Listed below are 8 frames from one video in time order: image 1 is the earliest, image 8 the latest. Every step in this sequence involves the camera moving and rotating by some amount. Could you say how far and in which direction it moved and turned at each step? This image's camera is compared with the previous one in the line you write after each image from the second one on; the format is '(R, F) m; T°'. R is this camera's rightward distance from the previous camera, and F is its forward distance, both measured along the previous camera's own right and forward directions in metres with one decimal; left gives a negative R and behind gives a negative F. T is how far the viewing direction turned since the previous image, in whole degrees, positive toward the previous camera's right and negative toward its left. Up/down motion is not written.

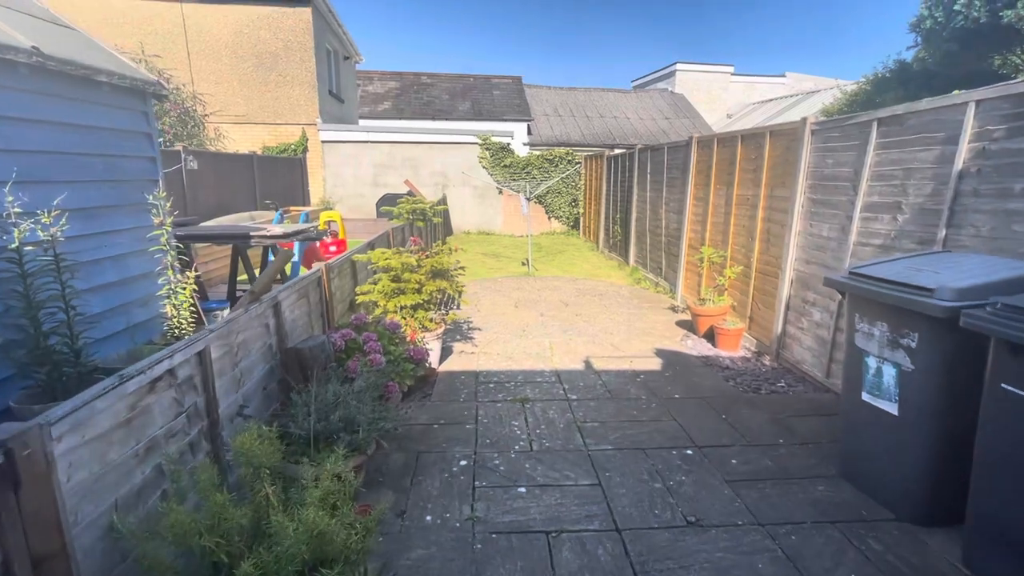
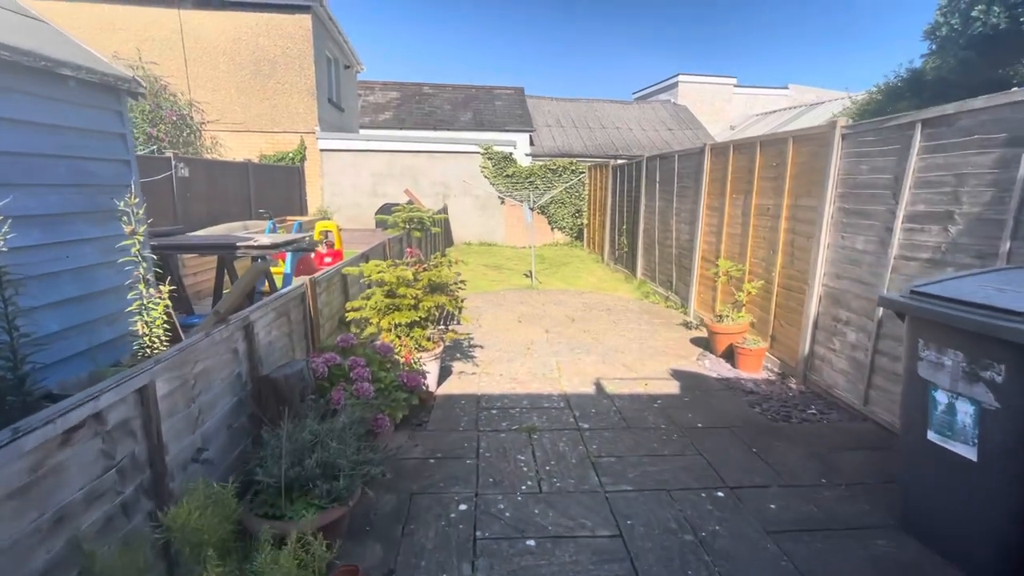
(0.0, +0.4) m; 0°
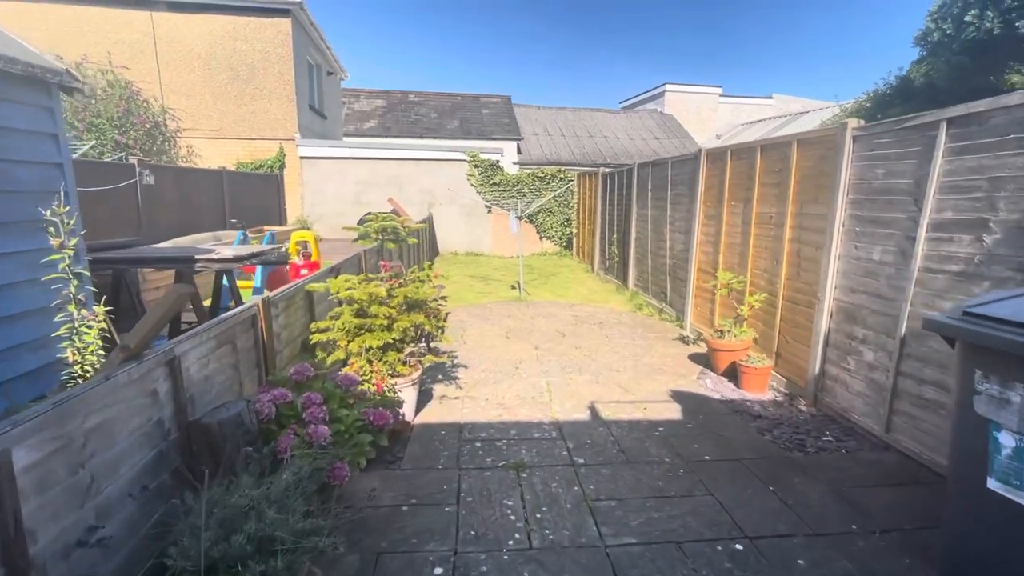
(0.0, +0.4) m; +1°
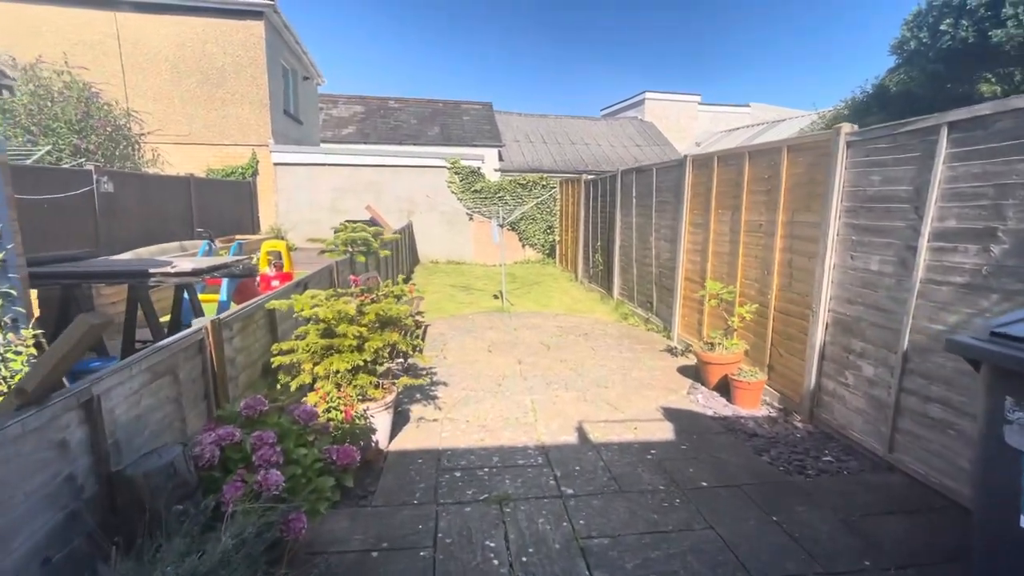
(0.0, +0.2) m; +2°
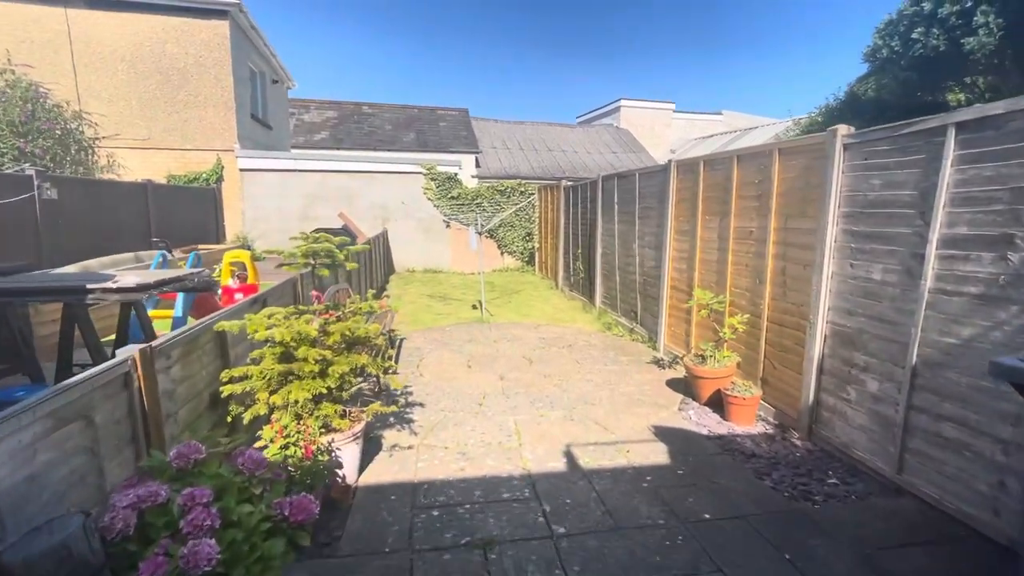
(0.0, +0.3) m; +3°
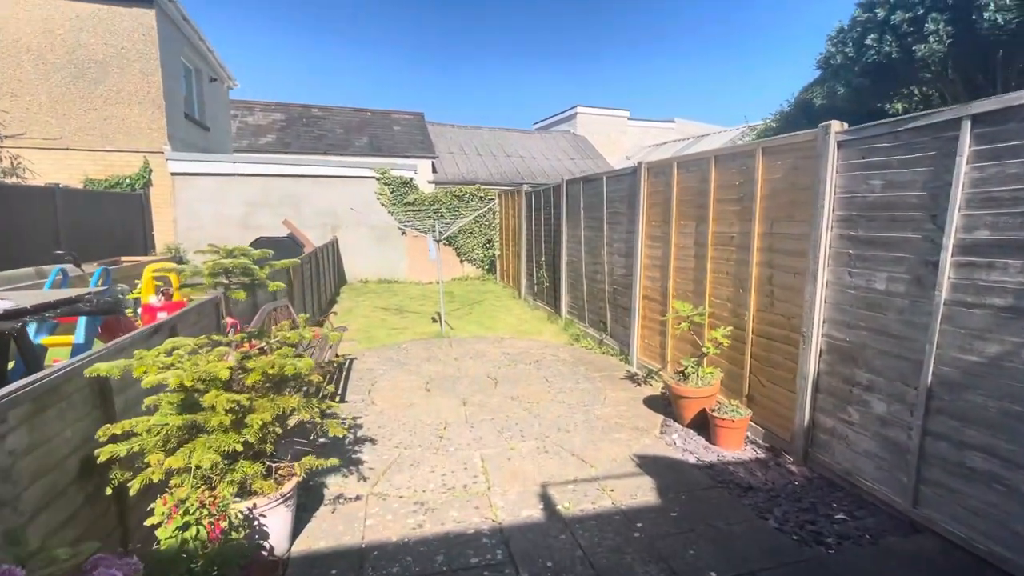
(0.0, +0.5) m; +5°
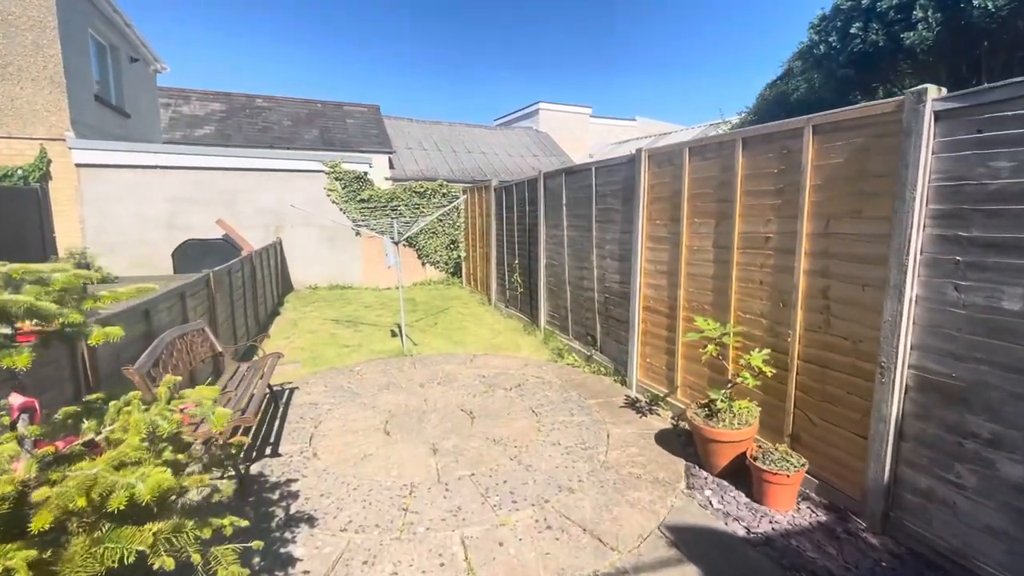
(-0.1, +0.9) m; +5°
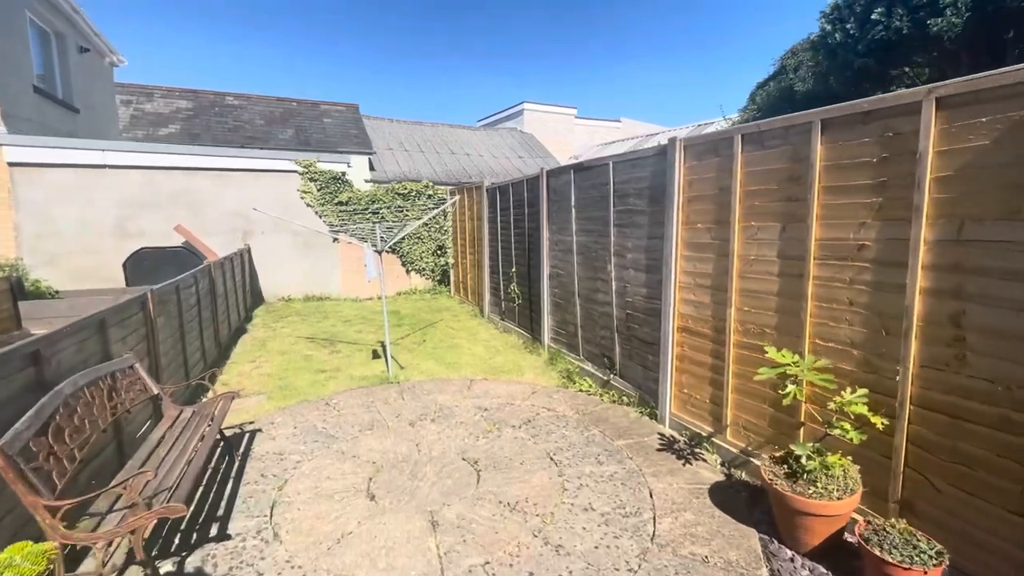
(-0.2, +0.8) m; +2°
